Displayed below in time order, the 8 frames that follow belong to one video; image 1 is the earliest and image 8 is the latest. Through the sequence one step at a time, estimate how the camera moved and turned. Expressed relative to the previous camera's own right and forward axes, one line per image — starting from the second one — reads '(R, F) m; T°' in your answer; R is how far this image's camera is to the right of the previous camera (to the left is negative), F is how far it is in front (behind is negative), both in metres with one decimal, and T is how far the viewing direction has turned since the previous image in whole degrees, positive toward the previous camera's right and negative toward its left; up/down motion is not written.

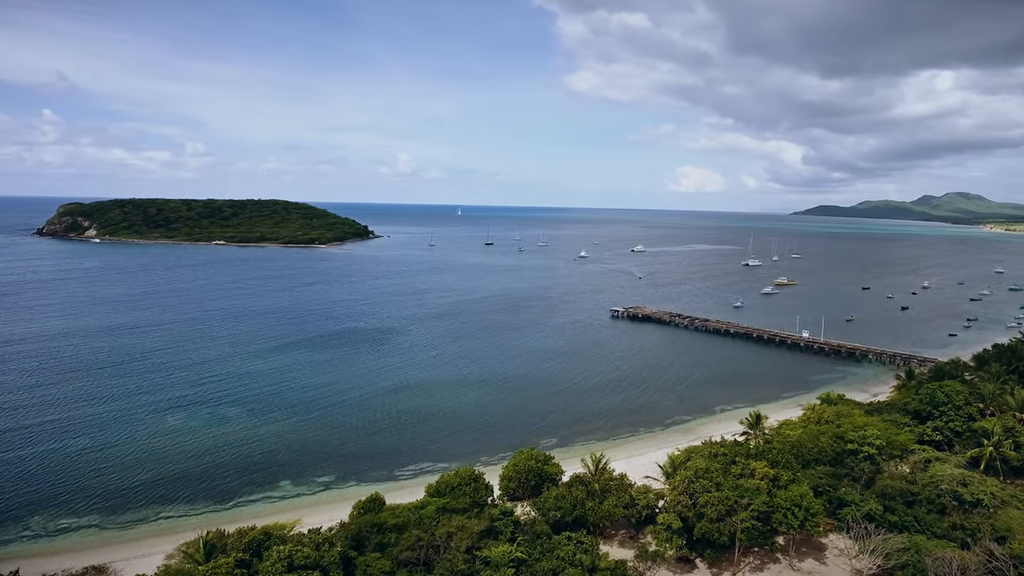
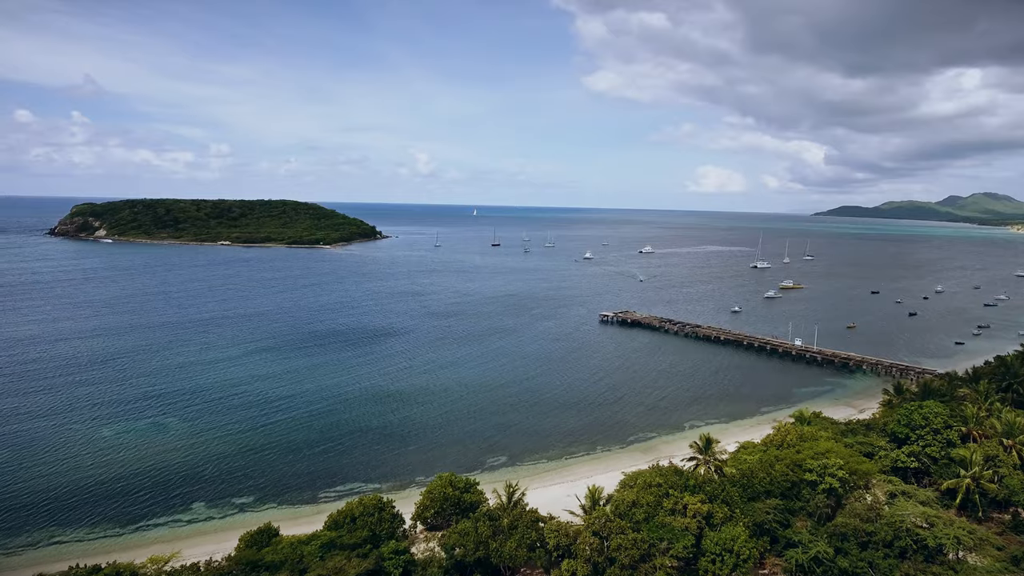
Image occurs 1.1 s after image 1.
(+4.6, +3.1) m; -2°
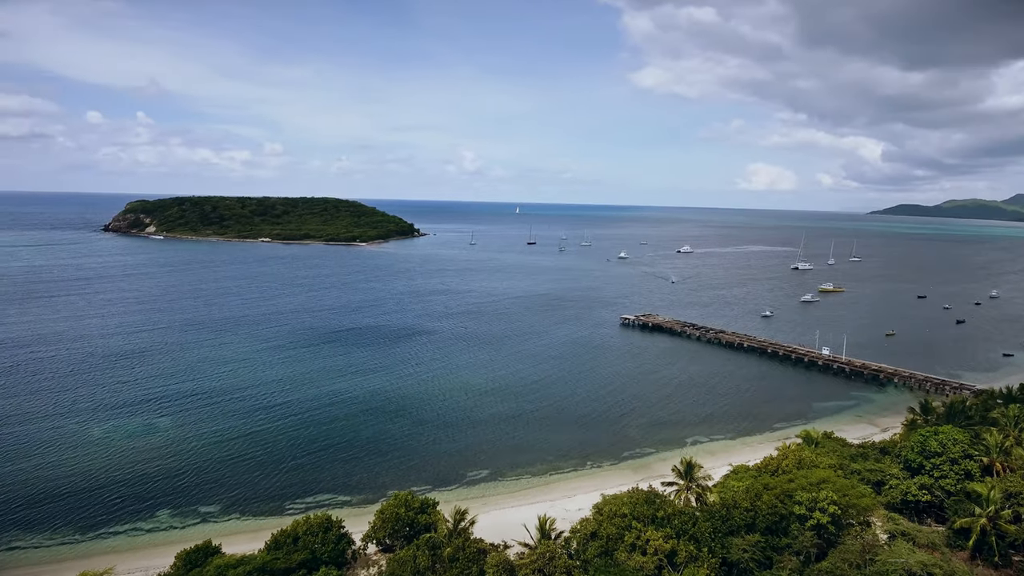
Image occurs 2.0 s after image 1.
(+3.5, +2.2) m; -4°
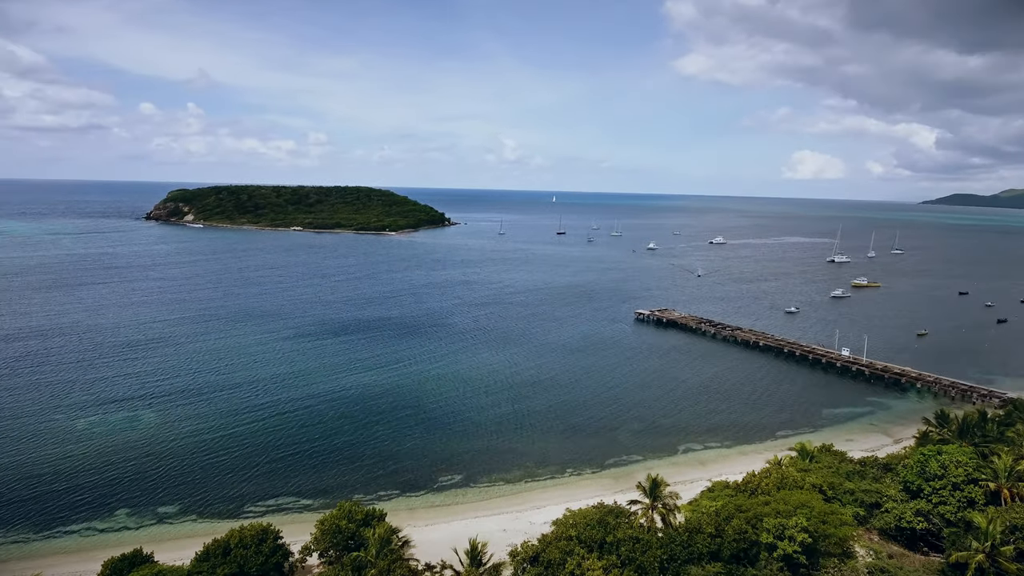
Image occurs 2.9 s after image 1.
(+3.5, +2.1) m; -3°
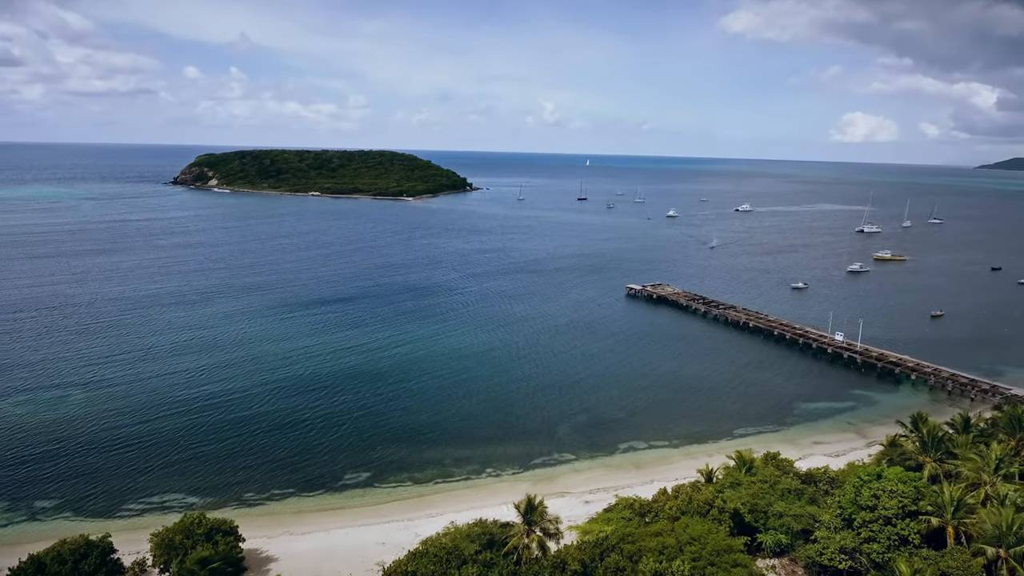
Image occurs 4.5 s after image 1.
(+6.3, +4.0) m; -3°
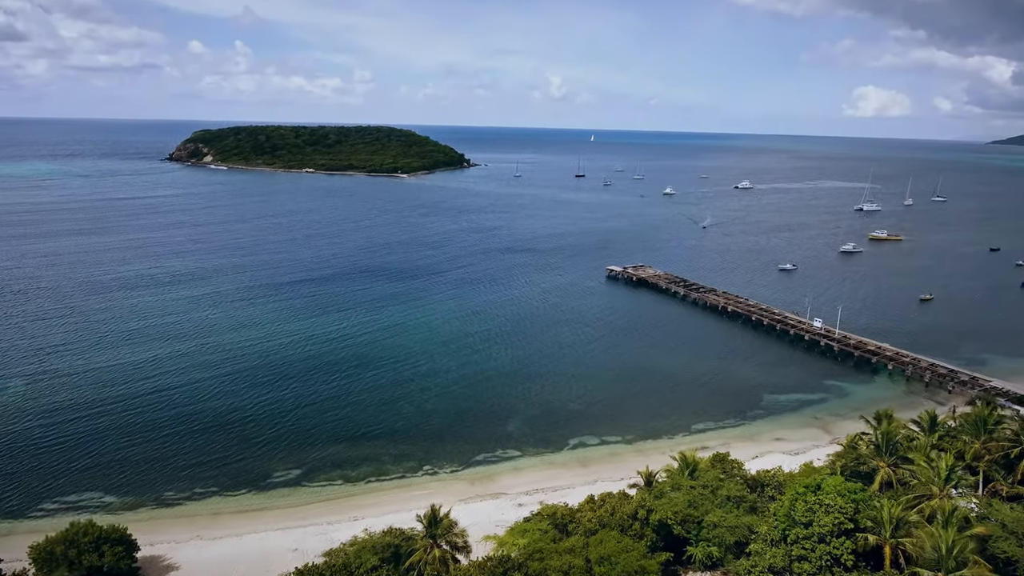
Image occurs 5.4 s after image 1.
(+3.3, +2.1) m; -1°
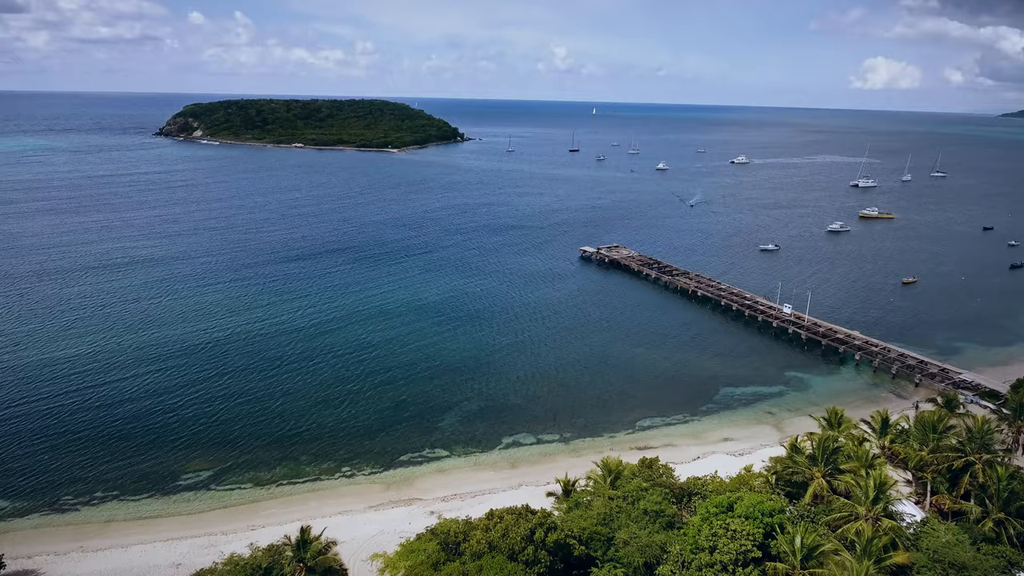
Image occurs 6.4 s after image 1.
(+3.7, +2.3) m; 0°
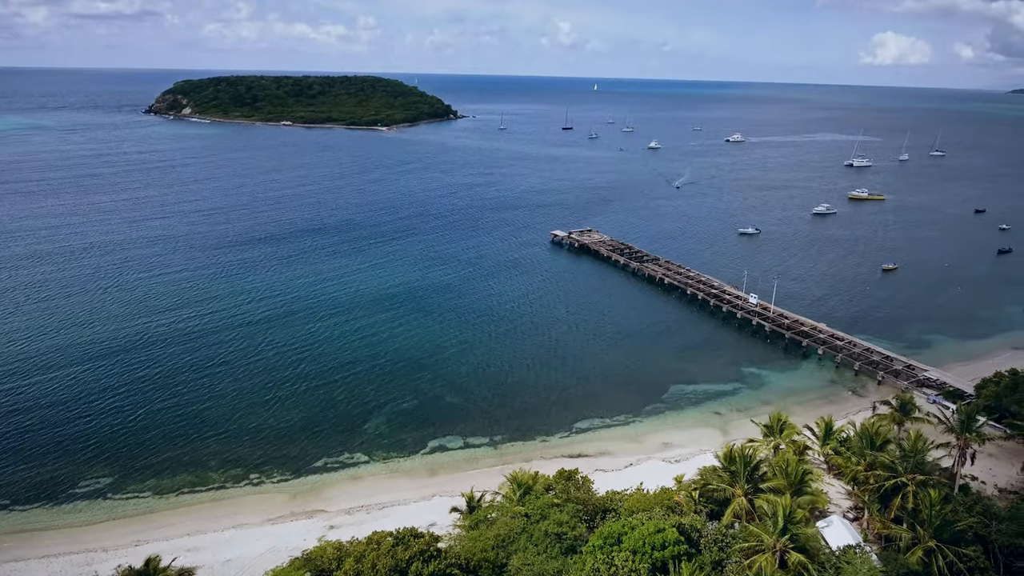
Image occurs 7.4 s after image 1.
(+3.7, +2.2) m; 0°
